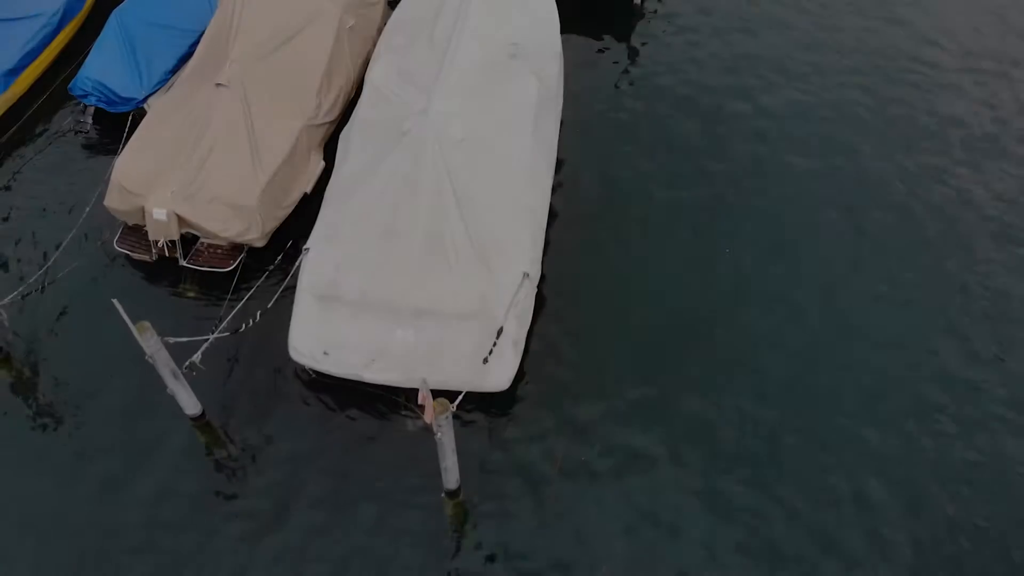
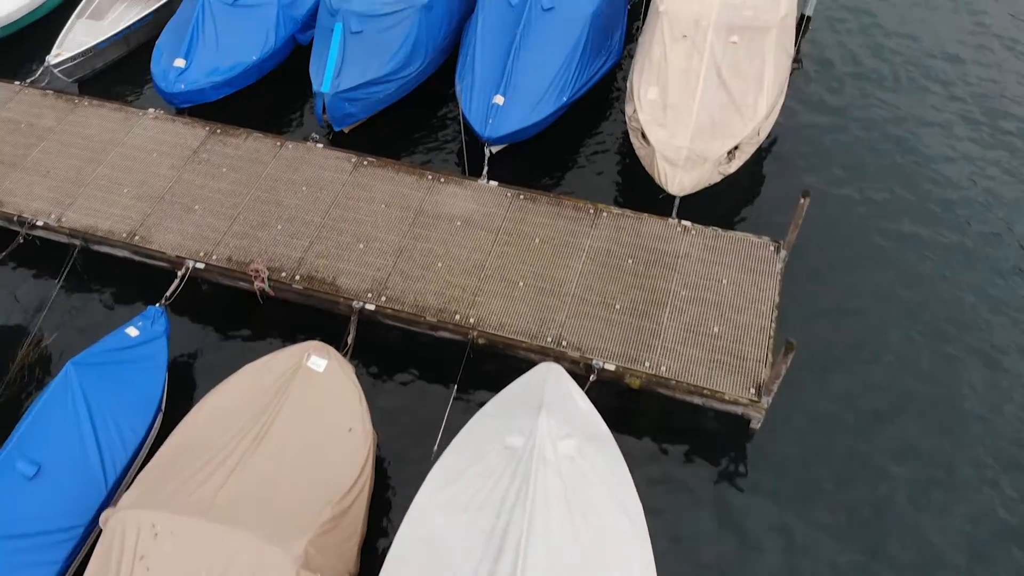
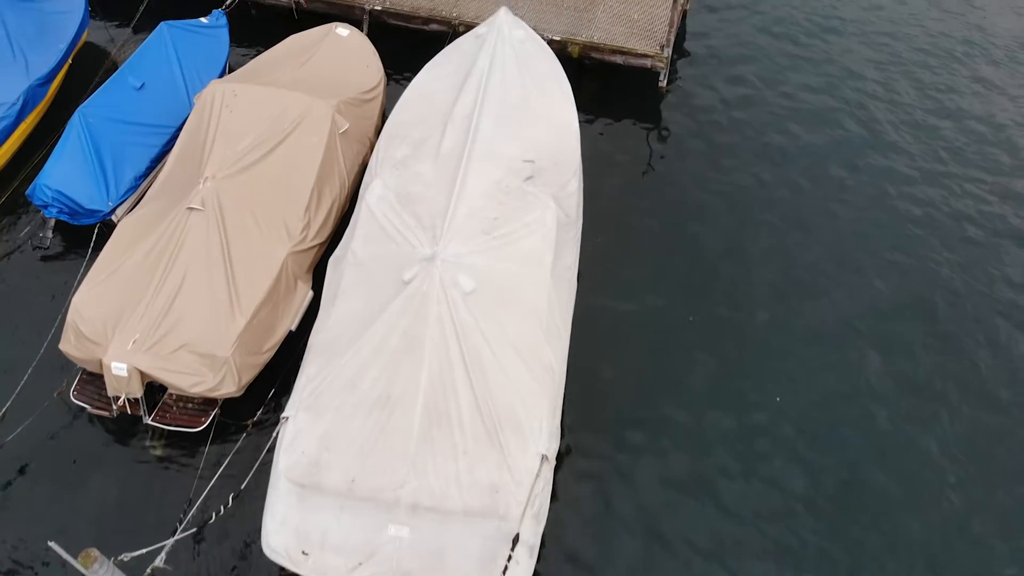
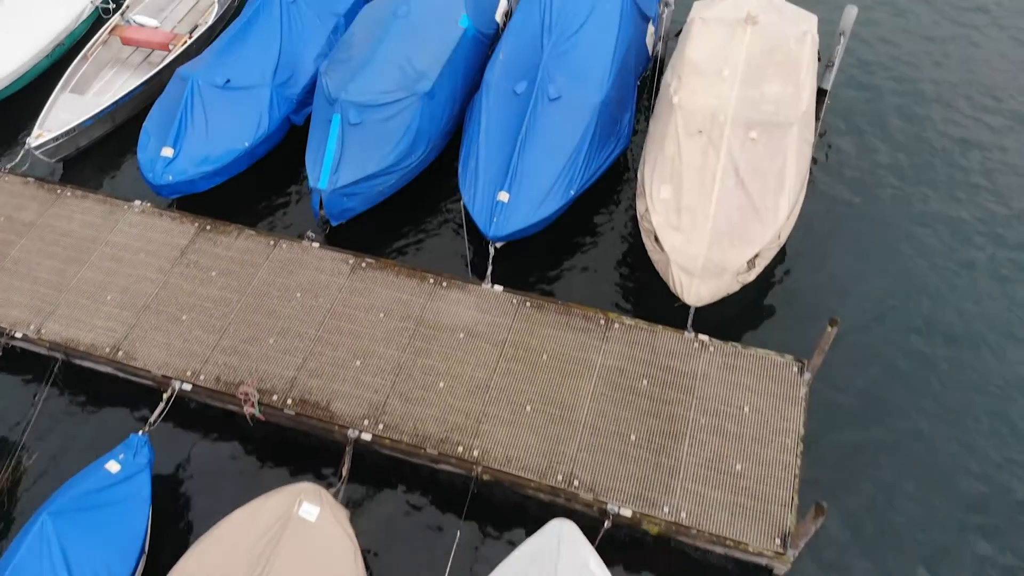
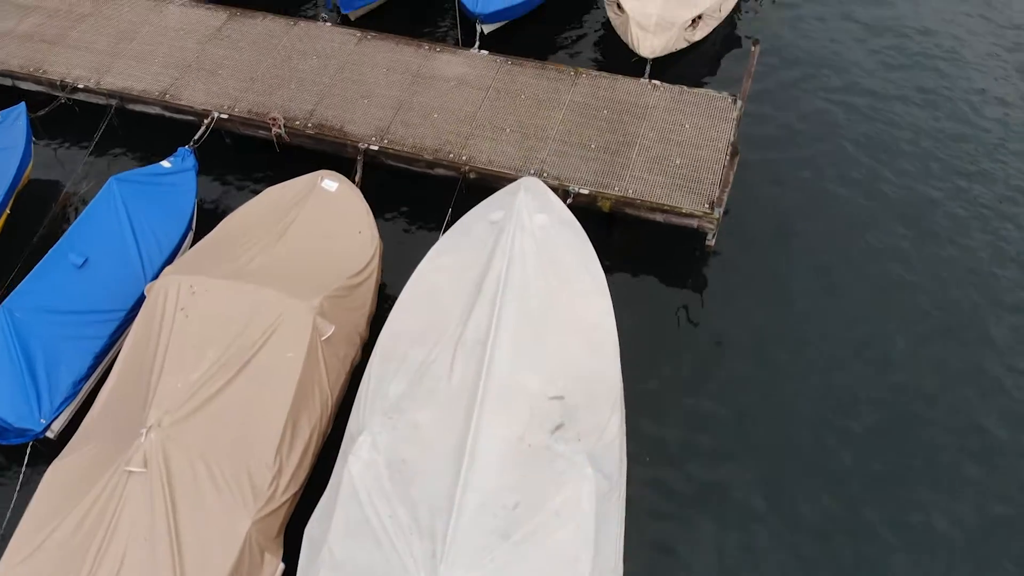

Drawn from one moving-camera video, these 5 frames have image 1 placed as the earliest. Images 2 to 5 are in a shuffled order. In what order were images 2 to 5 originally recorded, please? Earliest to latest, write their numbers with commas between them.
3, 5, 2, 4
